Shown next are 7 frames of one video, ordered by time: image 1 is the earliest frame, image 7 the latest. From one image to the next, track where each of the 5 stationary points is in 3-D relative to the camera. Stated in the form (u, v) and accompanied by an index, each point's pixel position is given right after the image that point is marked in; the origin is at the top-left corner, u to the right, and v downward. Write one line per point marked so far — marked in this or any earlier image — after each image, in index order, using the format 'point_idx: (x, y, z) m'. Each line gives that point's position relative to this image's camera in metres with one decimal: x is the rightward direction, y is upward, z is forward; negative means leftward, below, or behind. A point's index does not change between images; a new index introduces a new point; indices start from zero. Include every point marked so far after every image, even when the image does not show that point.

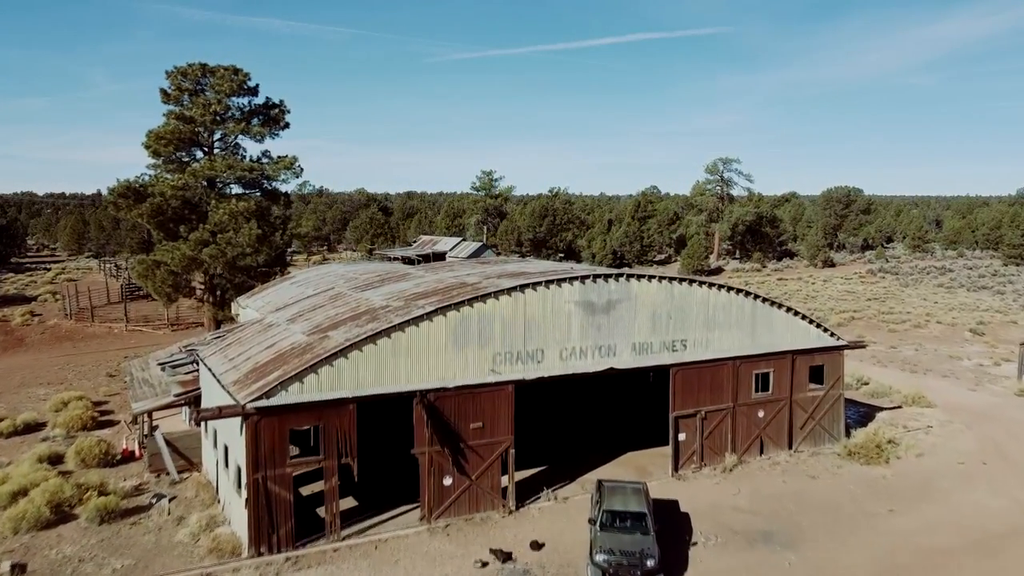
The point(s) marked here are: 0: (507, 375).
0: (0.0, -1.0, +14.7) m
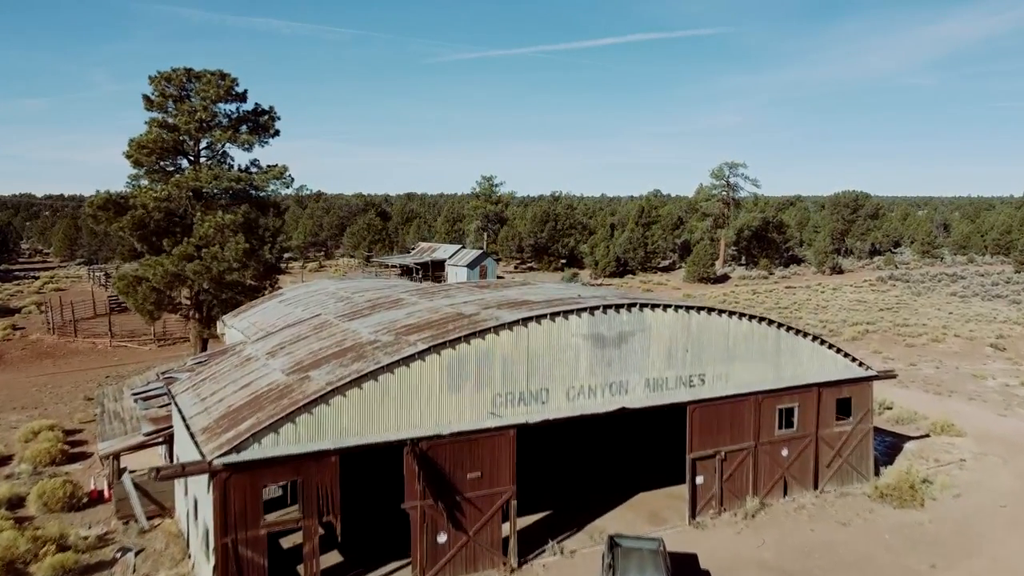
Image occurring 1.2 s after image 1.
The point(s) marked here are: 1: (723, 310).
0: (0.0, -1.3, +13.3) m
1: (+2.4, -0.2, +15.3) m
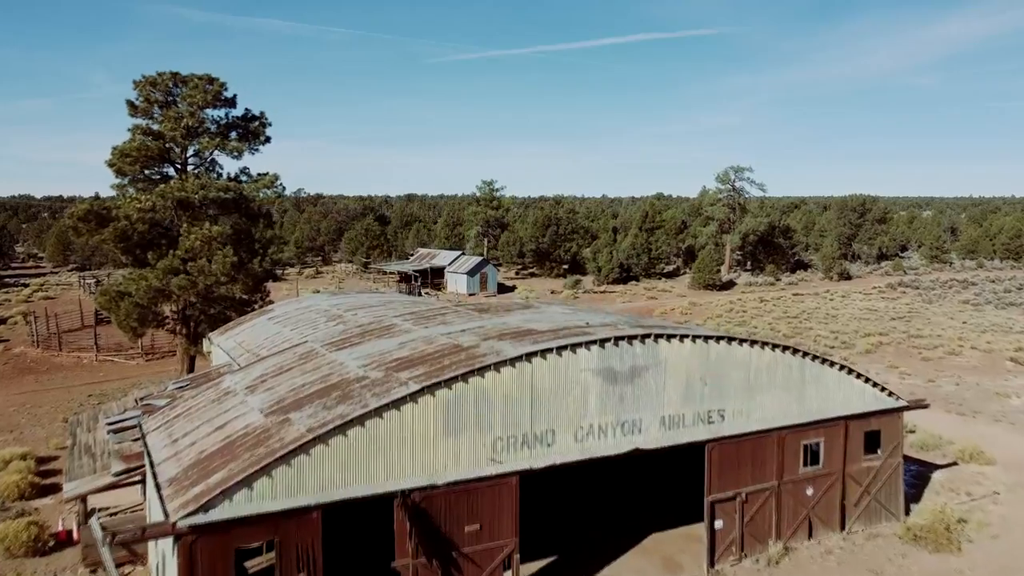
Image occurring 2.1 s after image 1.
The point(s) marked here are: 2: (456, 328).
0: (0.0, -1.6, +12.0) m
1: (+2.4, -0.5, +14.0) m
2: (-0.6, -0.4, +14.3) m
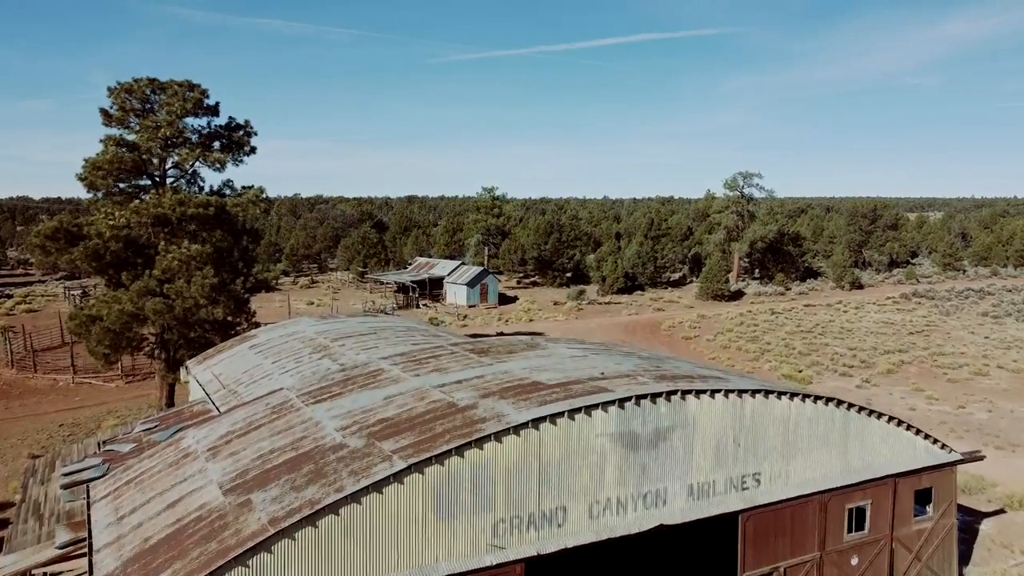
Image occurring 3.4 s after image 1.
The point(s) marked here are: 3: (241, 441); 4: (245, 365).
0: (0.0, -2.0, +10.2) m
1: (+2.4, -0.9, +12.2) m
2: (-0.6, -0.8, +12.5) m
3: (-2.4, -1.3, +11.9) m
4: (-4.0, -1.1, +20.0) m
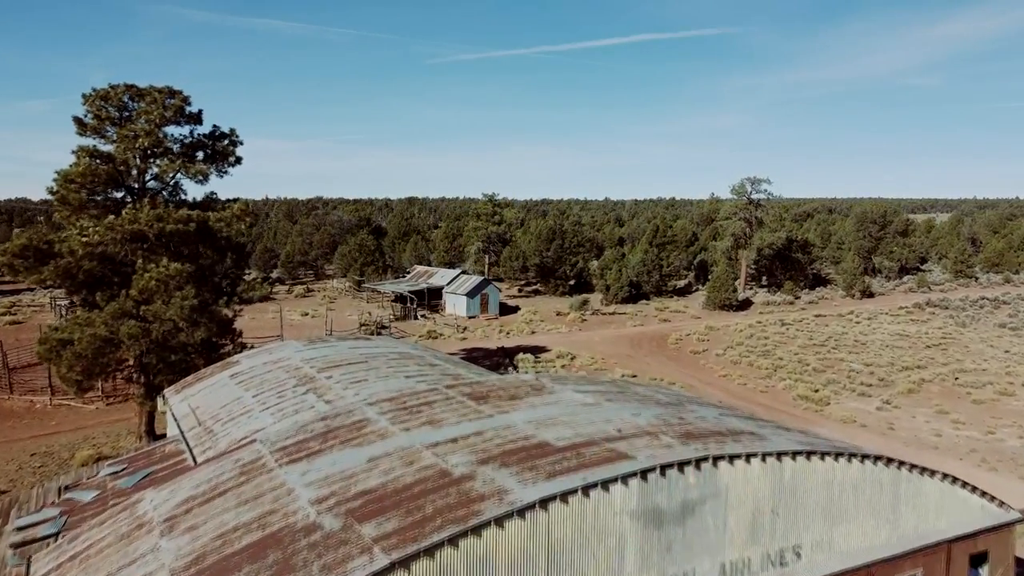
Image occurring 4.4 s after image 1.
0: (+0.1, -2.3, +8.6) m
1: (+2.5, -1.3, +10.6) m
2: (-0.5, -1.2, +10.9) m
3: (-2.4, -1.7, +10.3) m
4: (-4.0, -1.5, +18.4) m
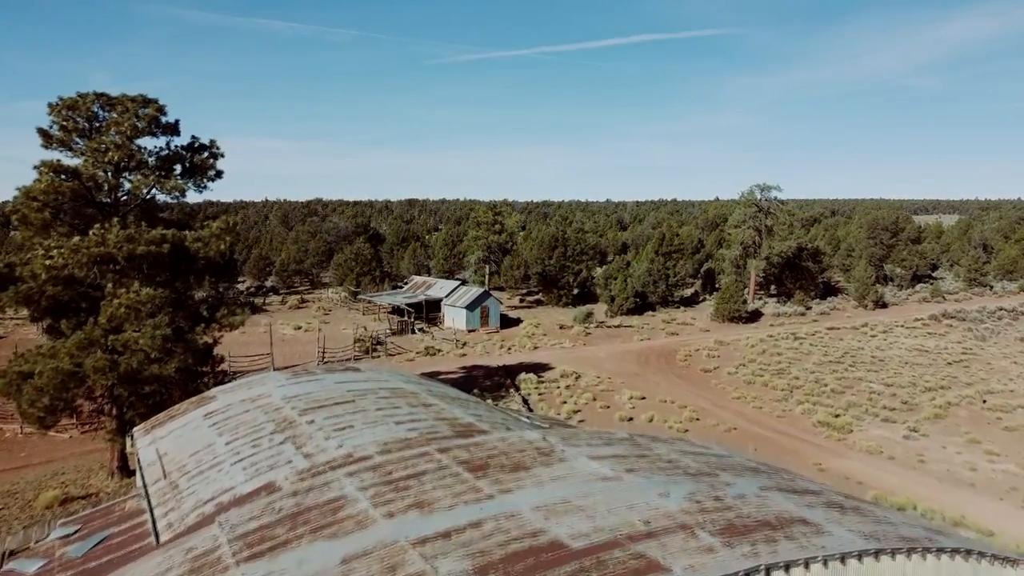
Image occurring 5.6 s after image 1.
0: (+0.1, -2.7, +6.7) m
1: (+2.5, -1.7, +8.7) m
2: (-0.5, -1.6, +9.0) m
3: (-2.3, -2.1, +8.4) m
4: (-3.9, -1.9, +16.6) m
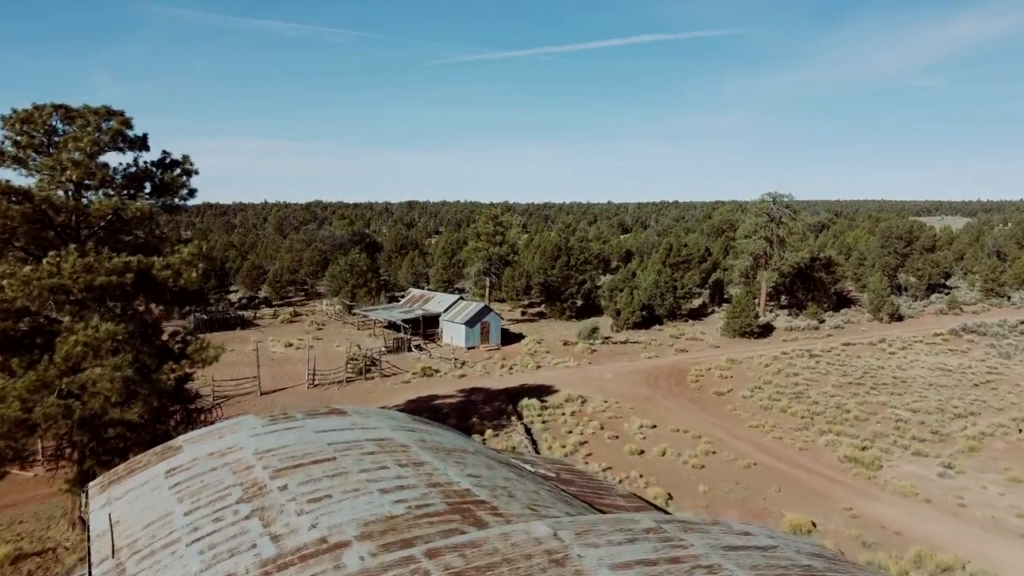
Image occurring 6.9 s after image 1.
0: (+0.1, -3.2, +4.6) m
1: (+2.5, -2.2, +6.6) m
2: (-0.5, -2.1, +6.9) m
3: (-2.3, -2.6, +6.3) m
4: (-3.9, -2.4, +14.4) m
